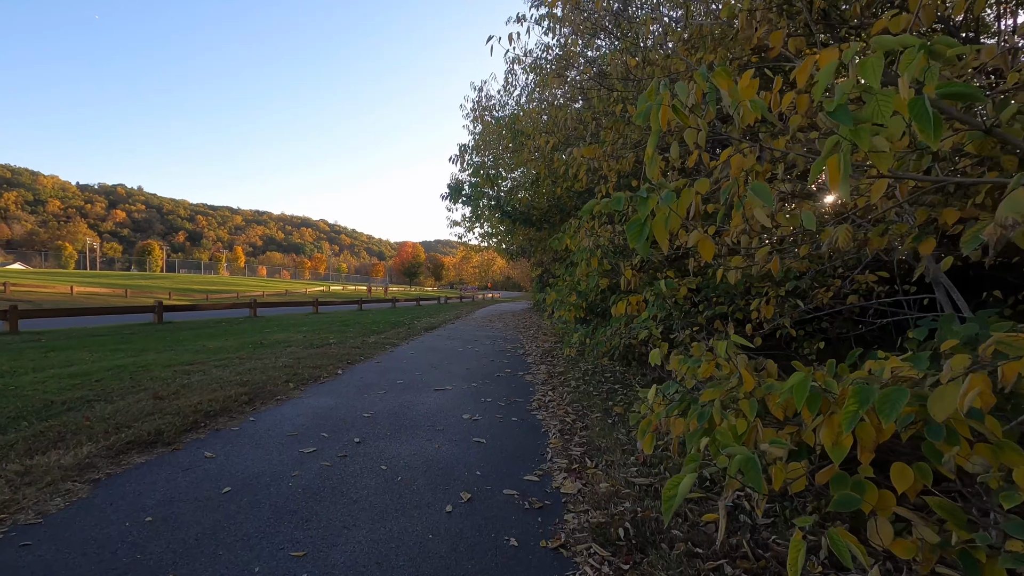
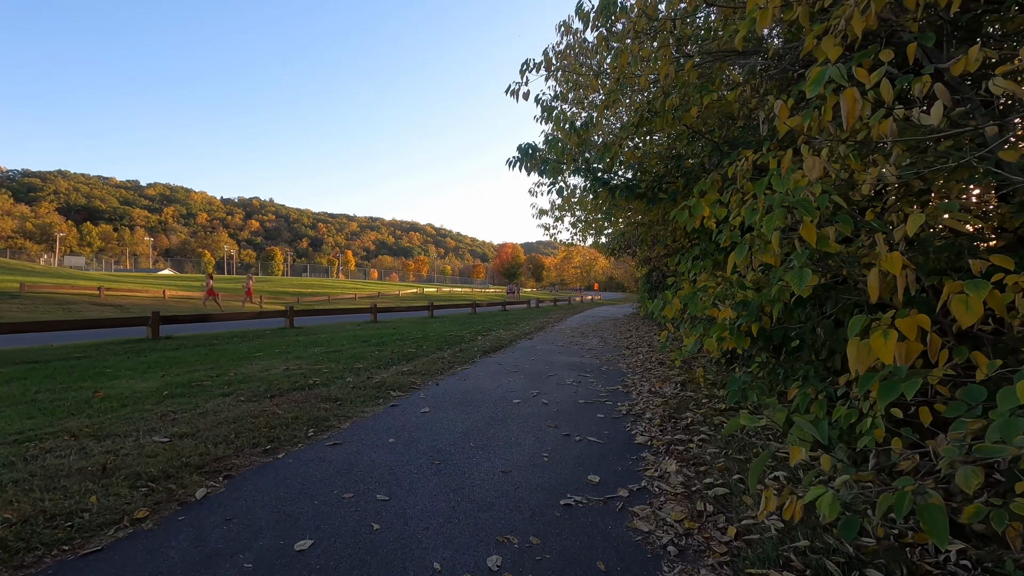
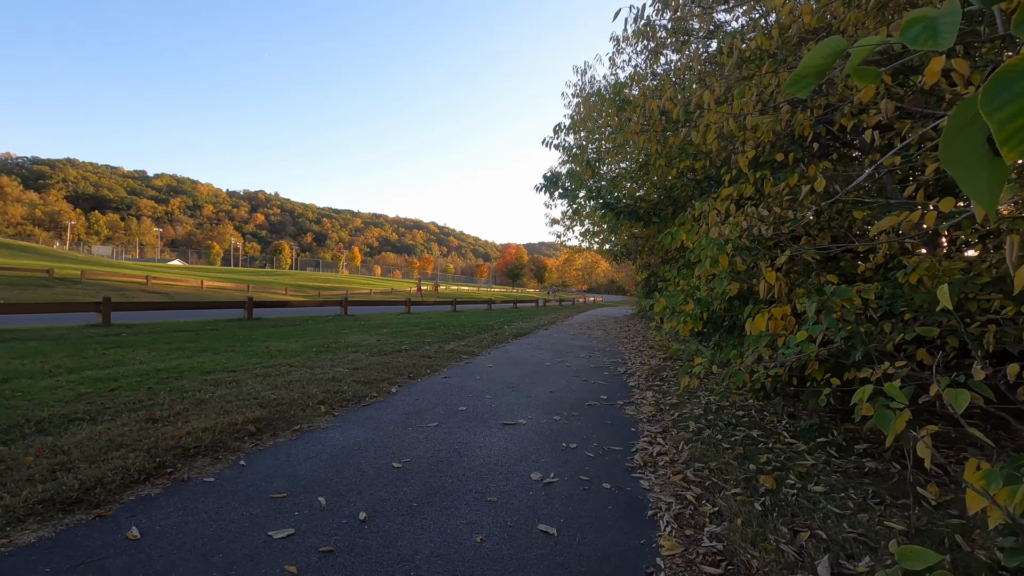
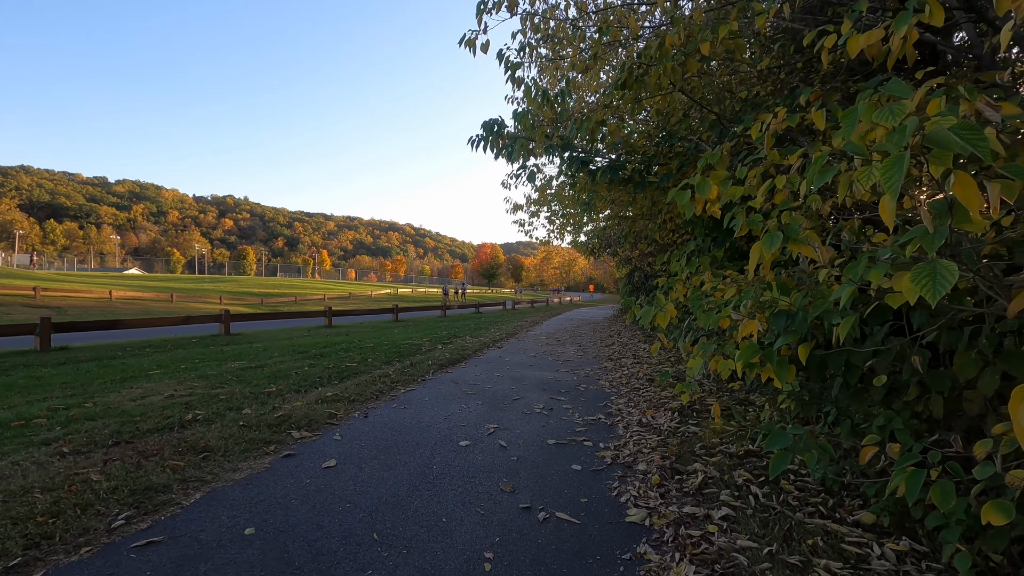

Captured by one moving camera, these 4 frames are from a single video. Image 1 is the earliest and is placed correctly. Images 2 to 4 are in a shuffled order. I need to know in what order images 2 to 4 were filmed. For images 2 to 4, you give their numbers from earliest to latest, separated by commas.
3, 2, 4
